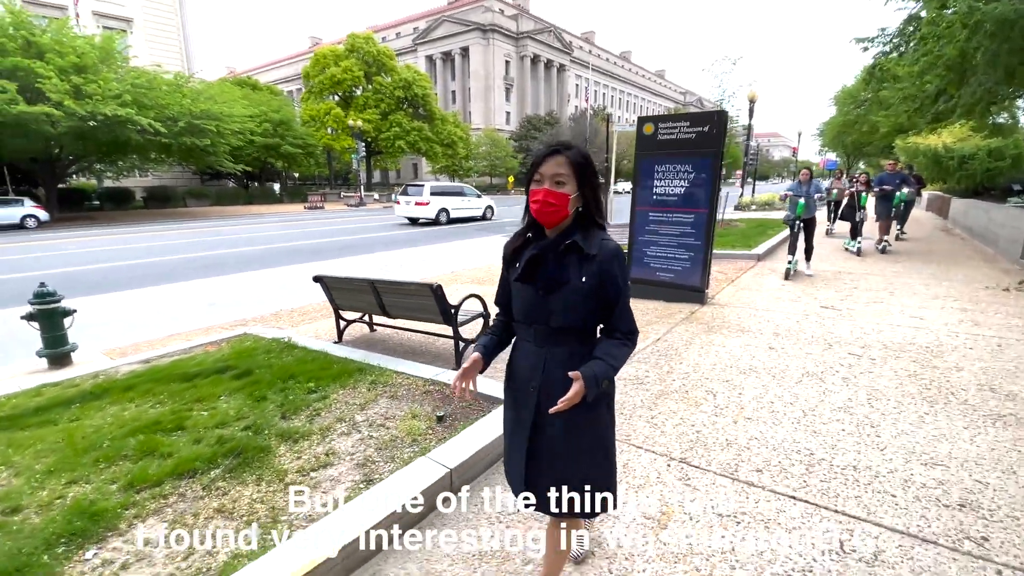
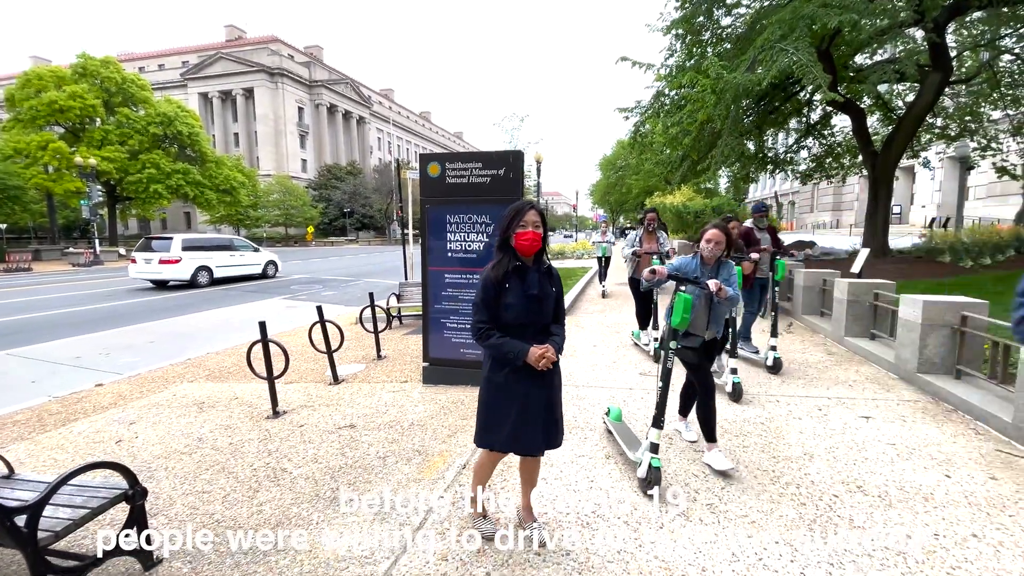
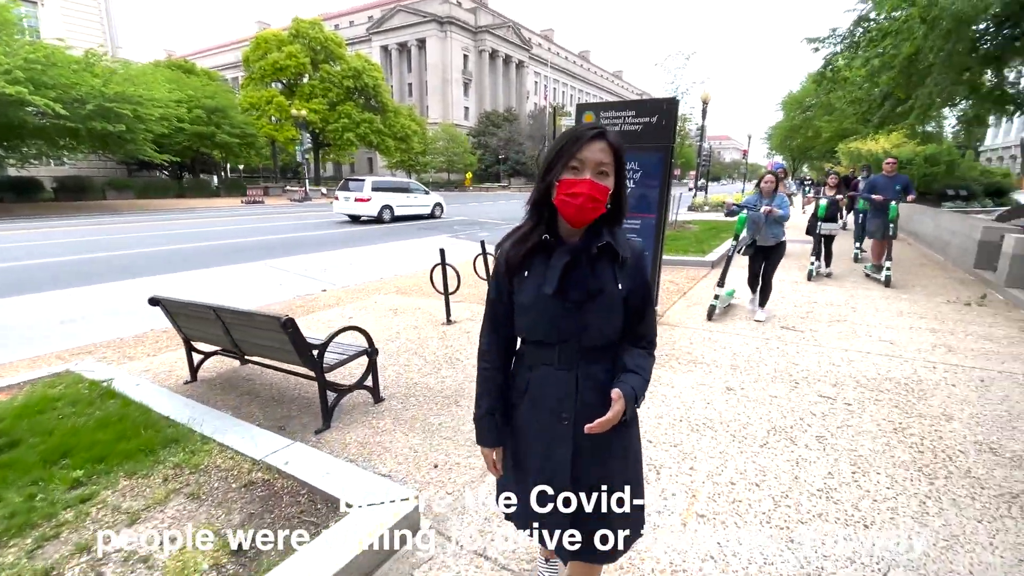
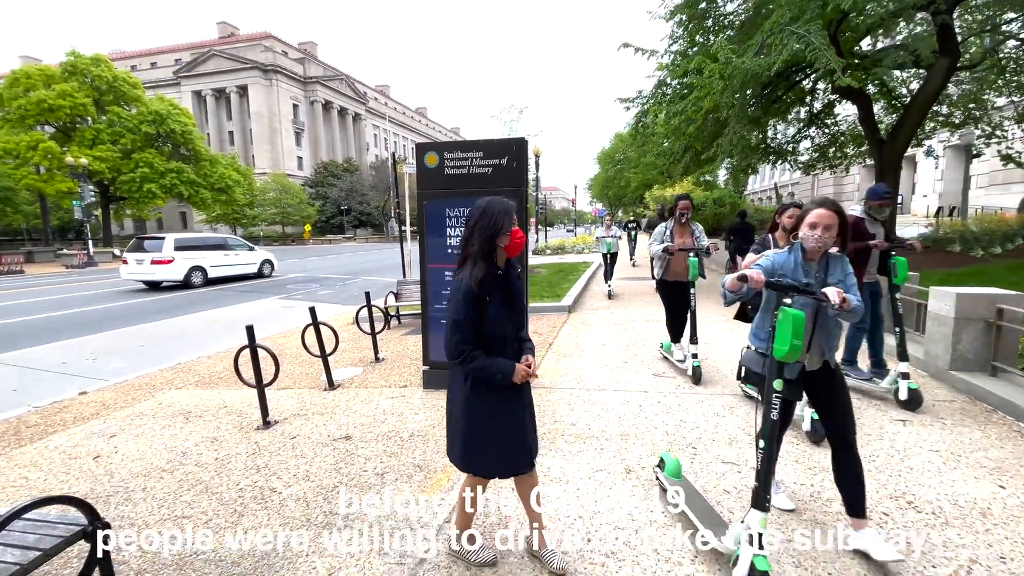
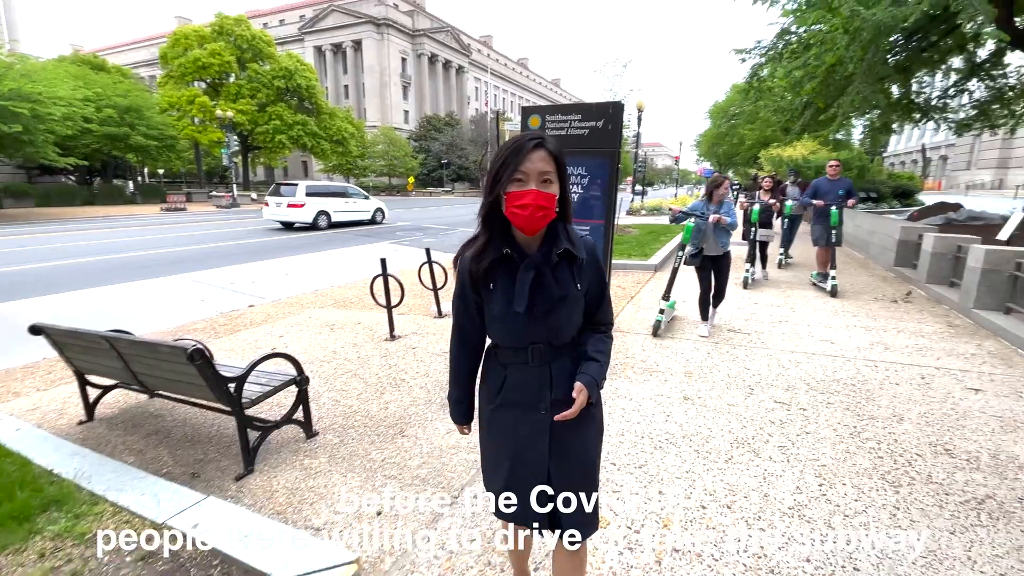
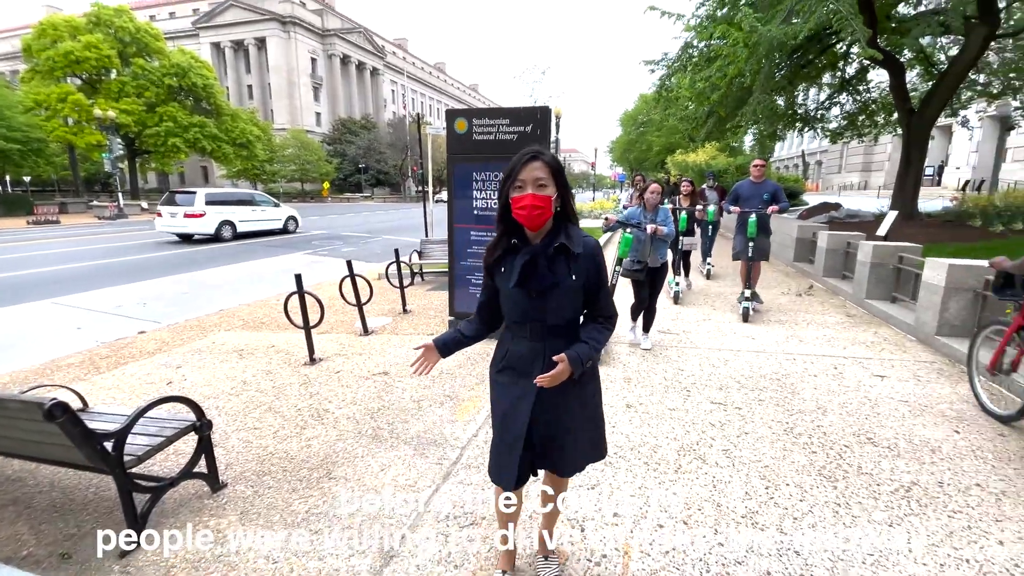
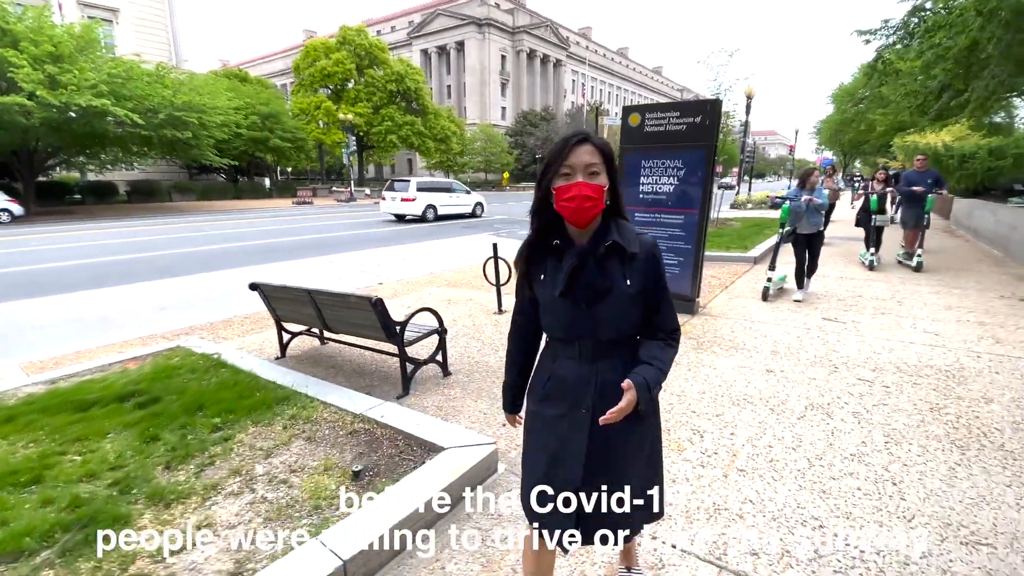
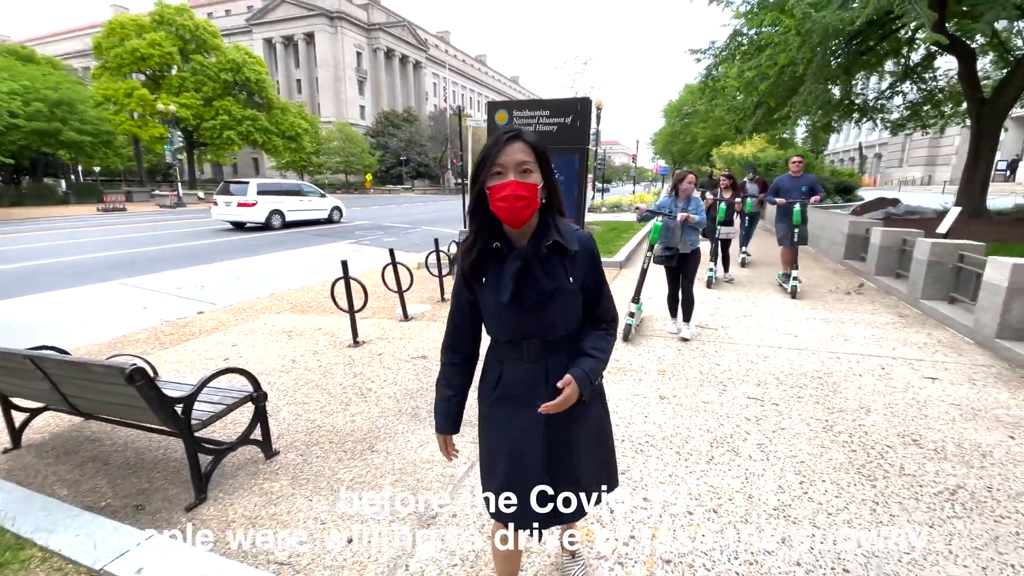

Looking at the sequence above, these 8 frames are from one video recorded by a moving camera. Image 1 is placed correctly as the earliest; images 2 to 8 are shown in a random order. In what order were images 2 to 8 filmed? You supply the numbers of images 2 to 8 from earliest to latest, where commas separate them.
7, 3, 5, 8, 6, 2, 4
